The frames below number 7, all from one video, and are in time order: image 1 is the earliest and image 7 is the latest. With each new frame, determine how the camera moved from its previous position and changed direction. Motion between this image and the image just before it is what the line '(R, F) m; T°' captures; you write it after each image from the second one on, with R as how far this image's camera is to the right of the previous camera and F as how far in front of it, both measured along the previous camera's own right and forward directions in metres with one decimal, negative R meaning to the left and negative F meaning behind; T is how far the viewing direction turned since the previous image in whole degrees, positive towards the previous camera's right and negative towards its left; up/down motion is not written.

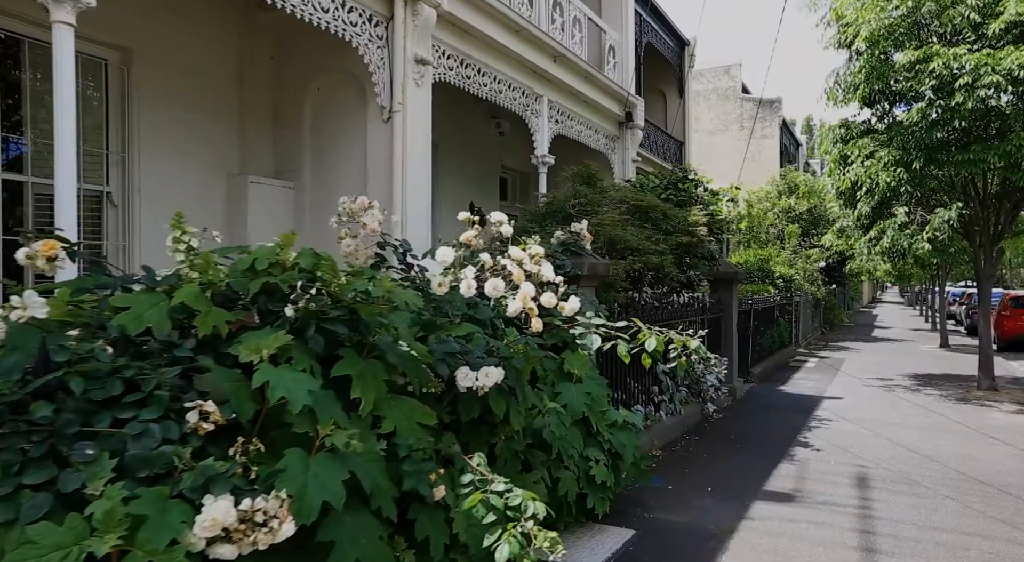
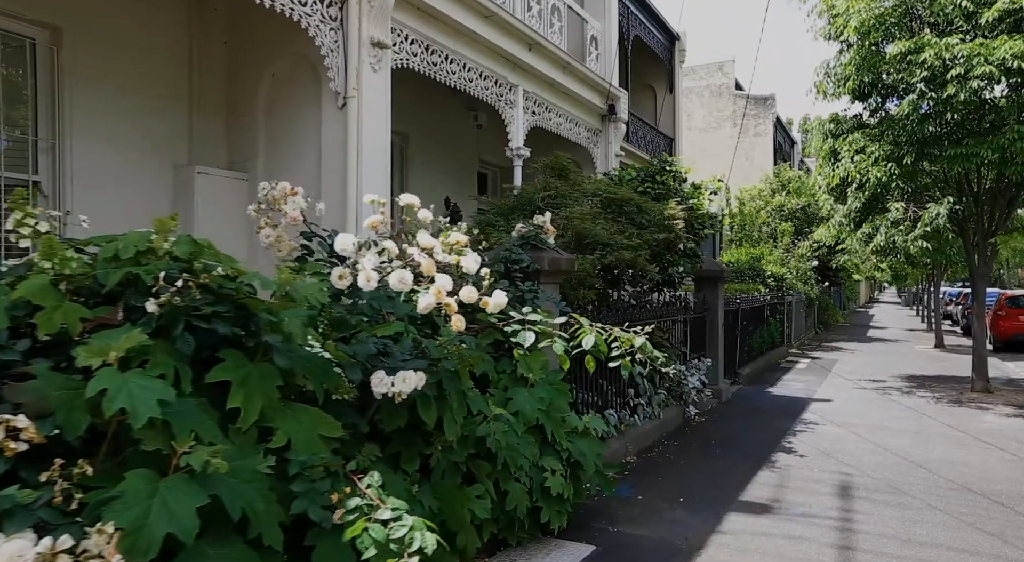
(+0.3, +0.4) m; 0°
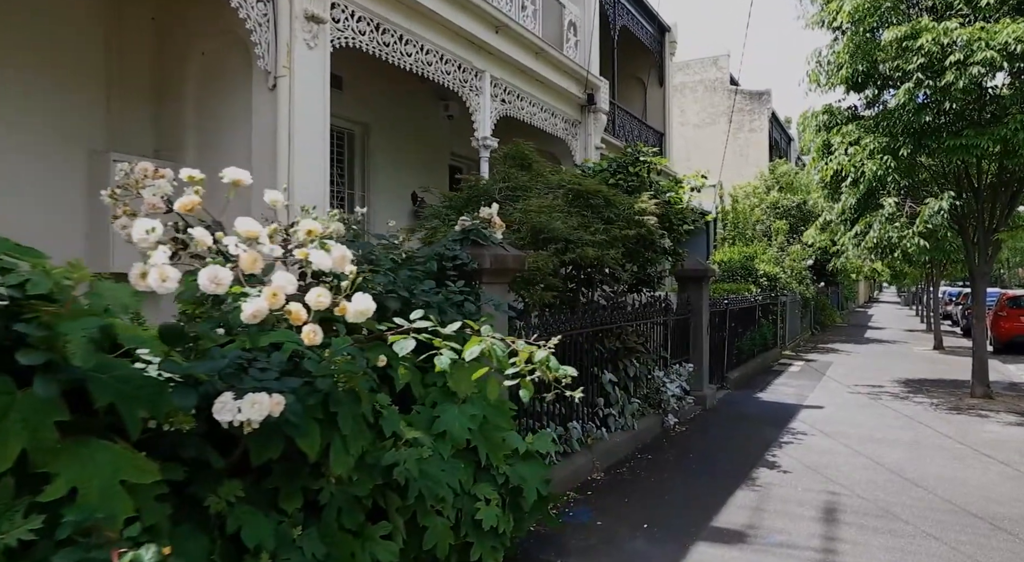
(+0.4, +0.6) m; 0°
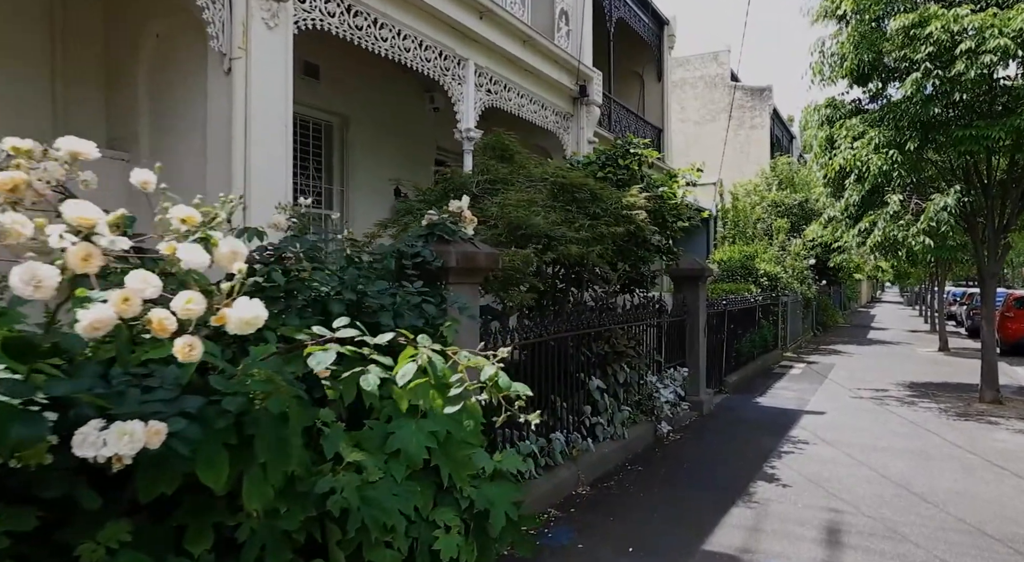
(+0.2, +0.4) m; 0°
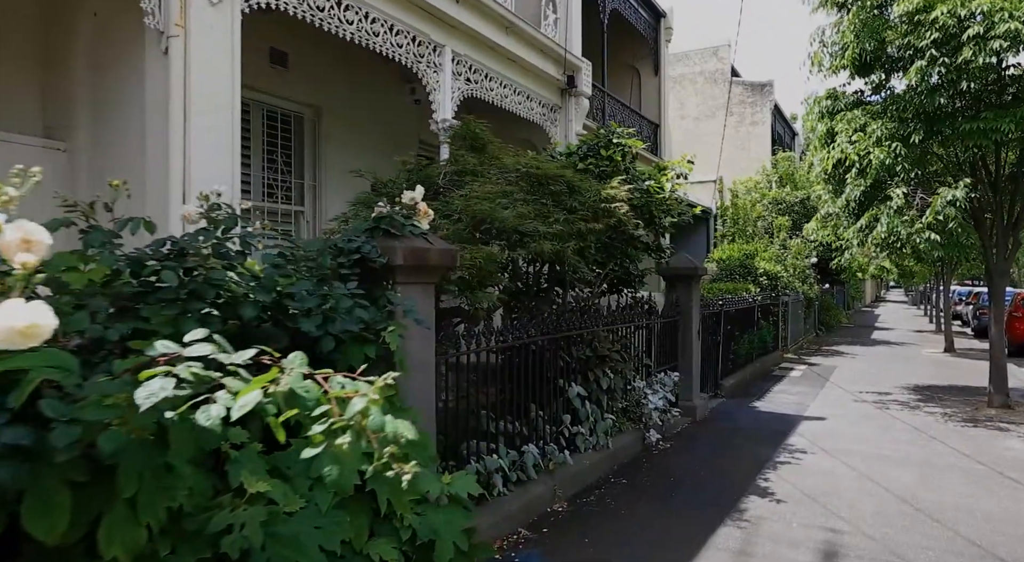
(+0.3, +0.4) m; 0°
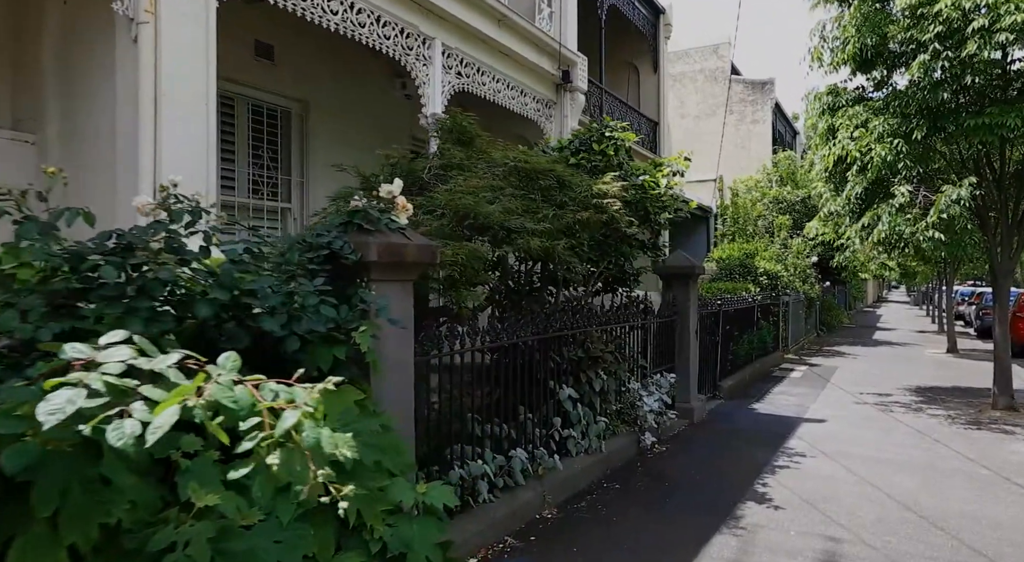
(+0.1, +0.2) m; 0°
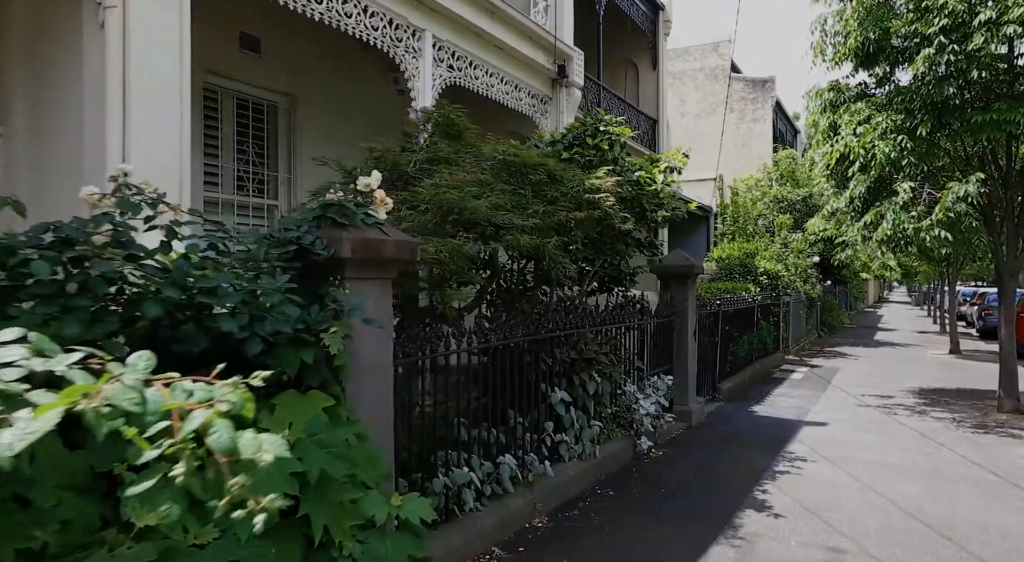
(+0.1, +0.2) m; 0°
